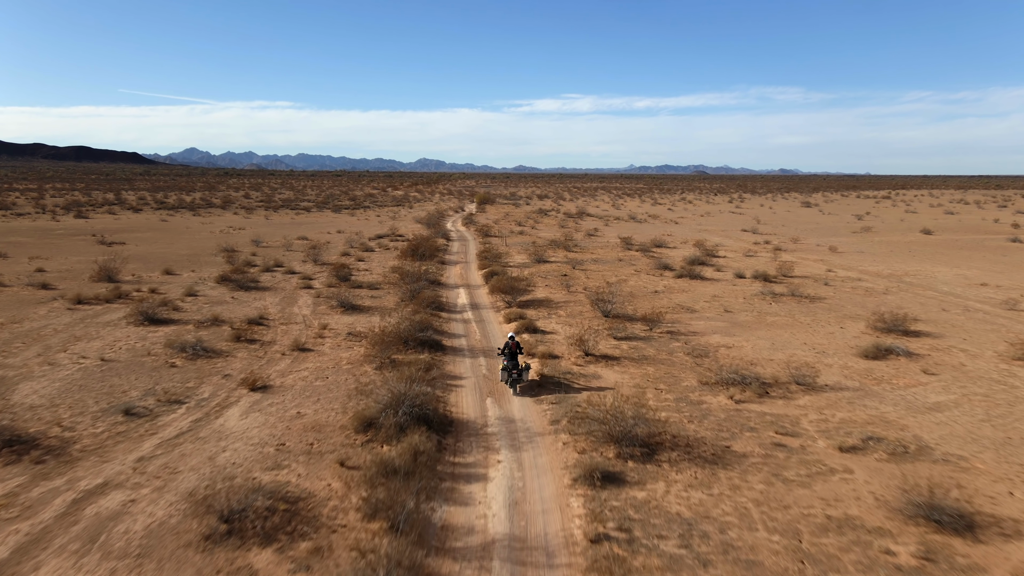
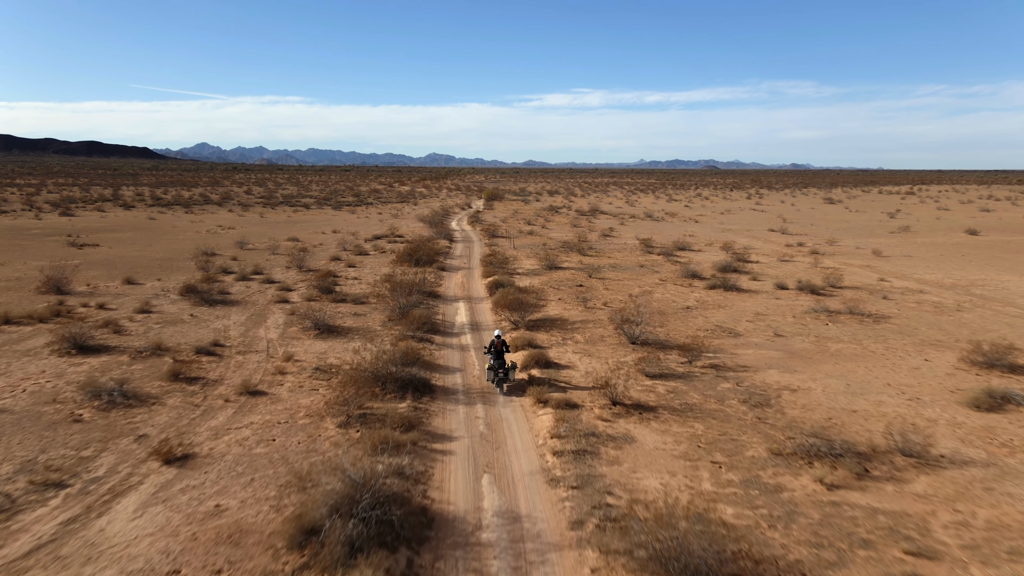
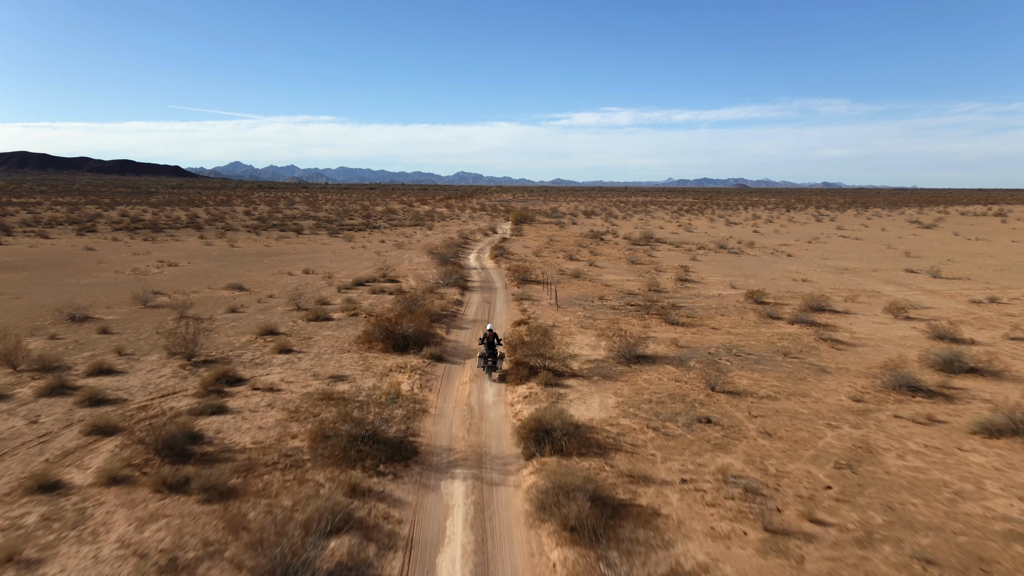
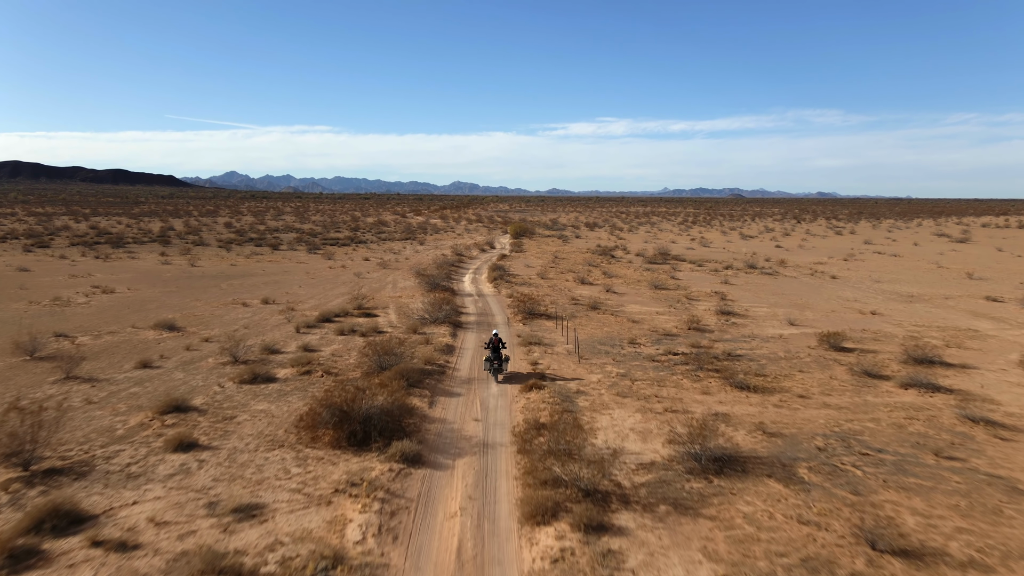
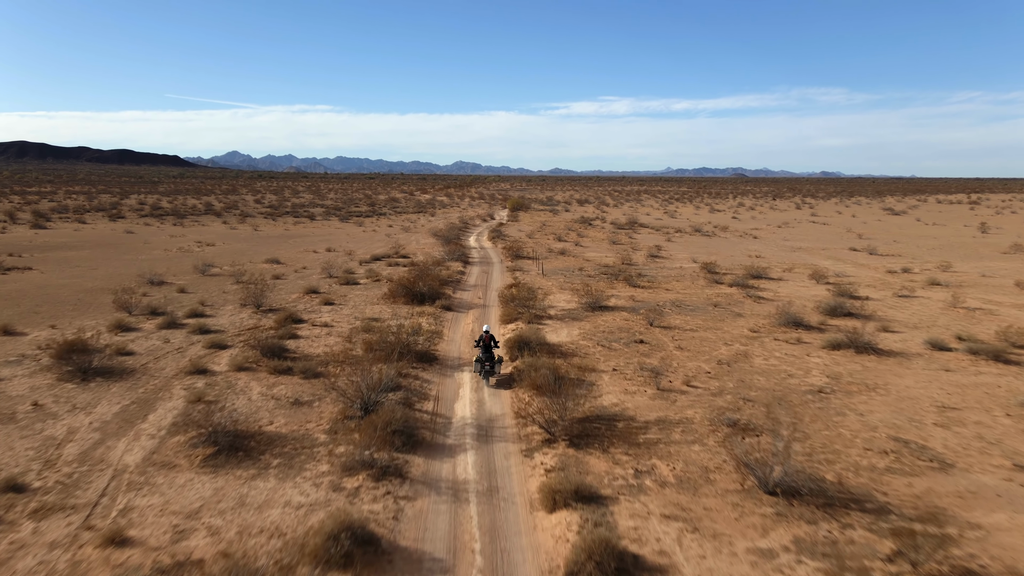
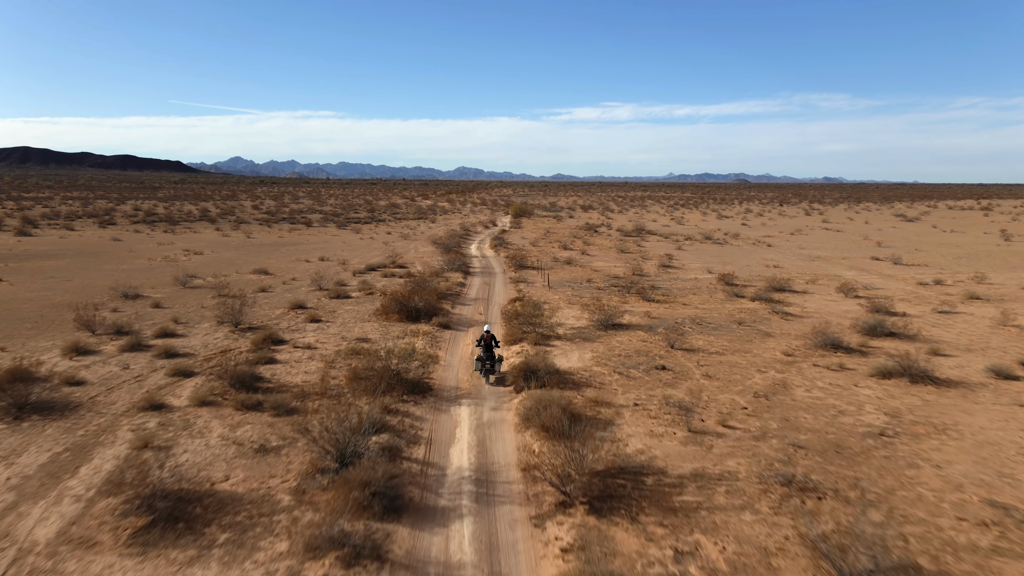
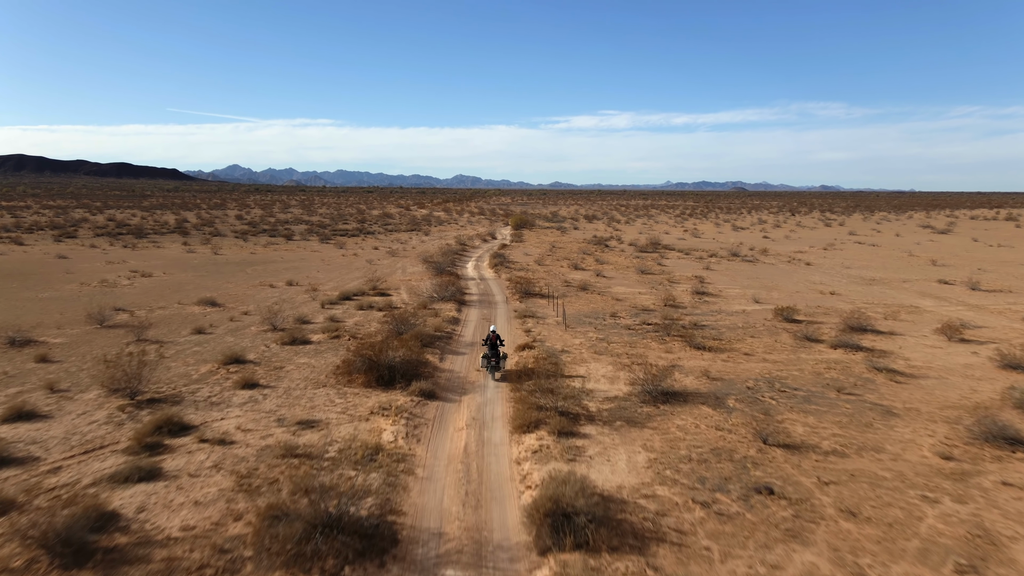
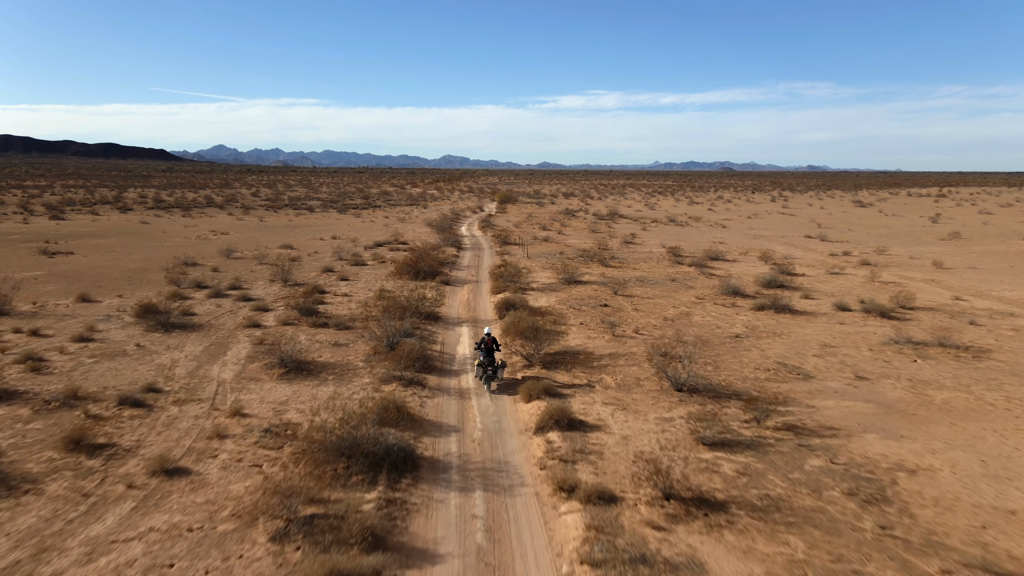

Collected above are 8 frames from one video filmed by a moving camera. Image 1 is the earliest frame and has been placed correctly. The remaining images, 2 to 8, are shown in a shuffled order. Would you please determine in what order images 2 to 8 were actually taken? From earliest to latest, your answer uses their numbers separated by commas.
2, 8, 5, 6, 3, 7, 4
